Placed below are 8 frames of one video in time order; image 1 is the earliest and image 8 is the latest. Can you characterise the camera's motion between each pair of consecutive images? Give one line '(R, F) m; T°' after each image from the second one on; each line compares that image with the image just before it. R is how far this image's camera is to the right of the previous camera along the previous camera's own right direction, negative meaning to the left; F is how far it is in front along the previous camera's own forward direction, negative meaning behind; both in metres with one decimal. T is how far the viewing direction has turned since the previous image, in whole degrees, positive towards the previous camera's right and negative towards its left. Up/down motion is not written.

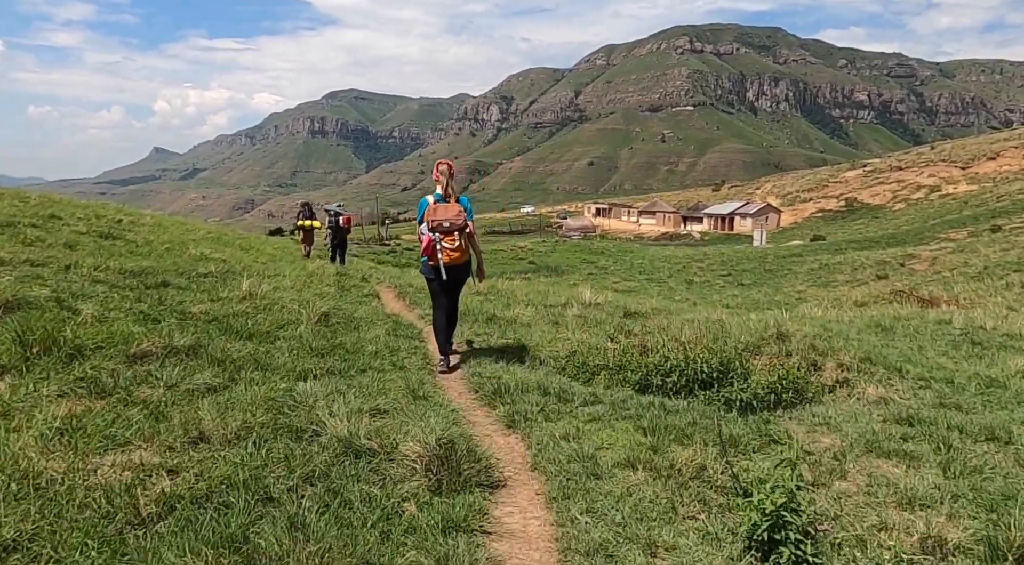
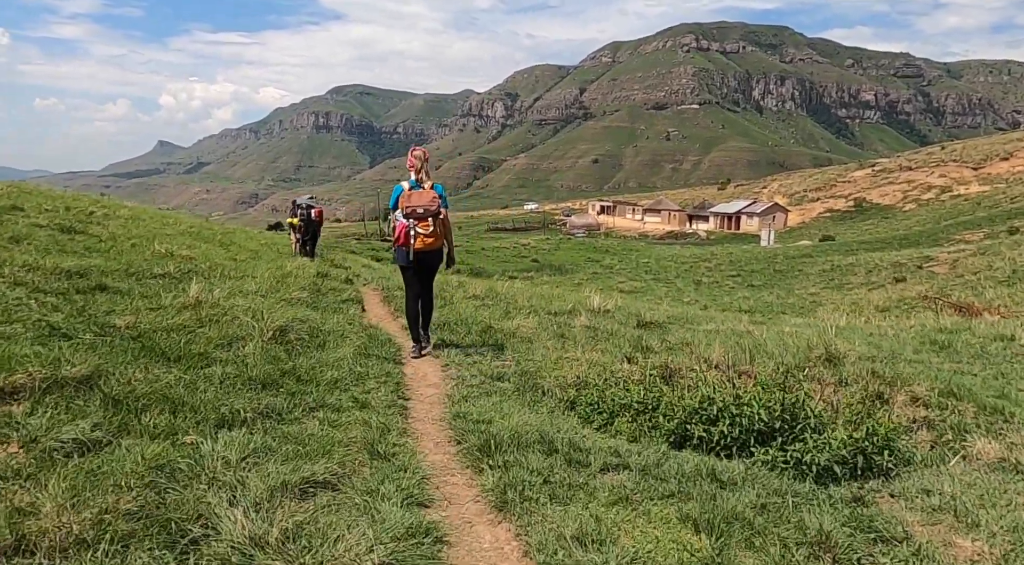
(+0.1, +1.9) m; 0°
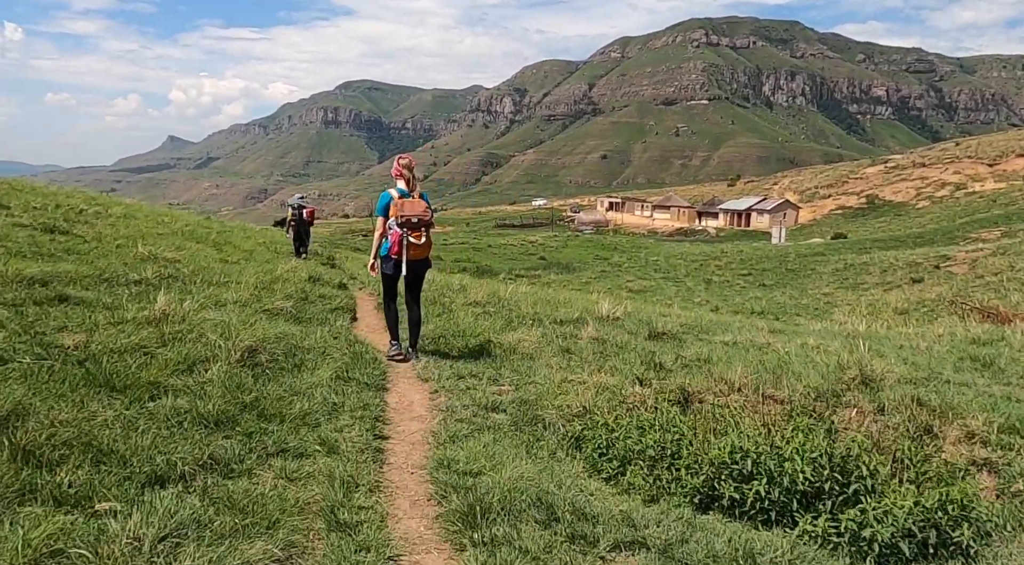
(+0.1, +1.0) m; -1°
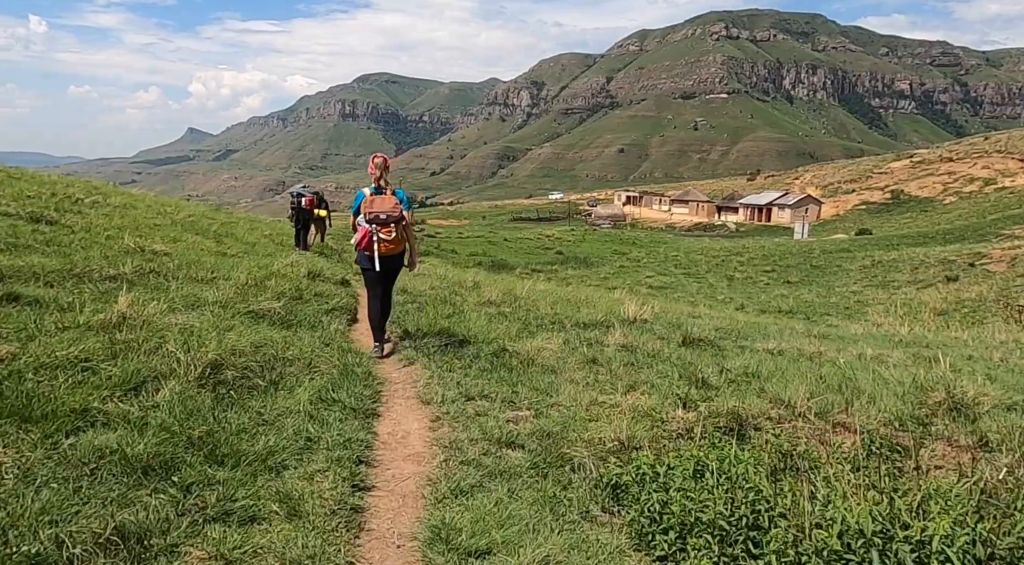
(0.0, +1.4) m; -1°
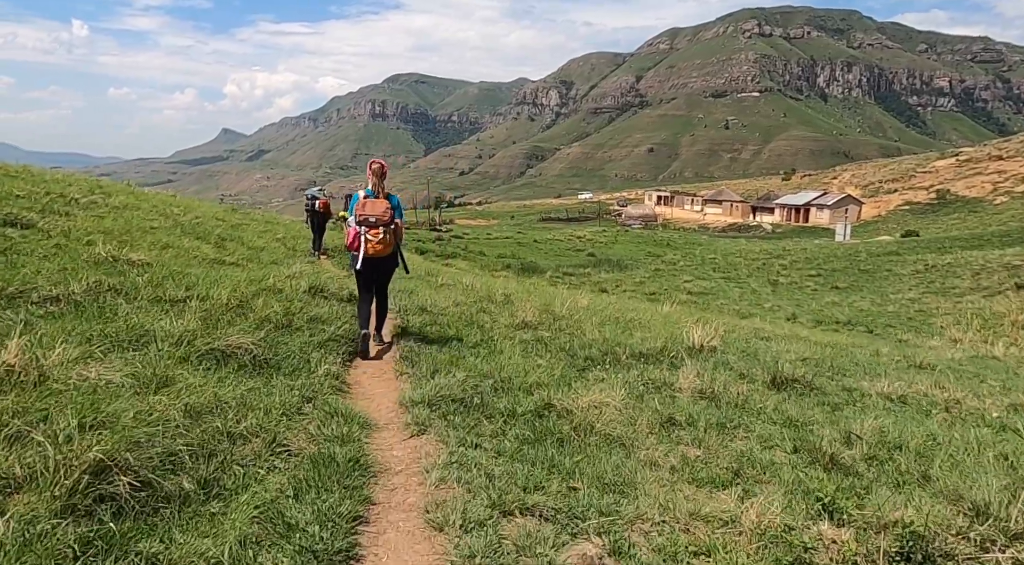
(-0.2, +2.5) m; -2°
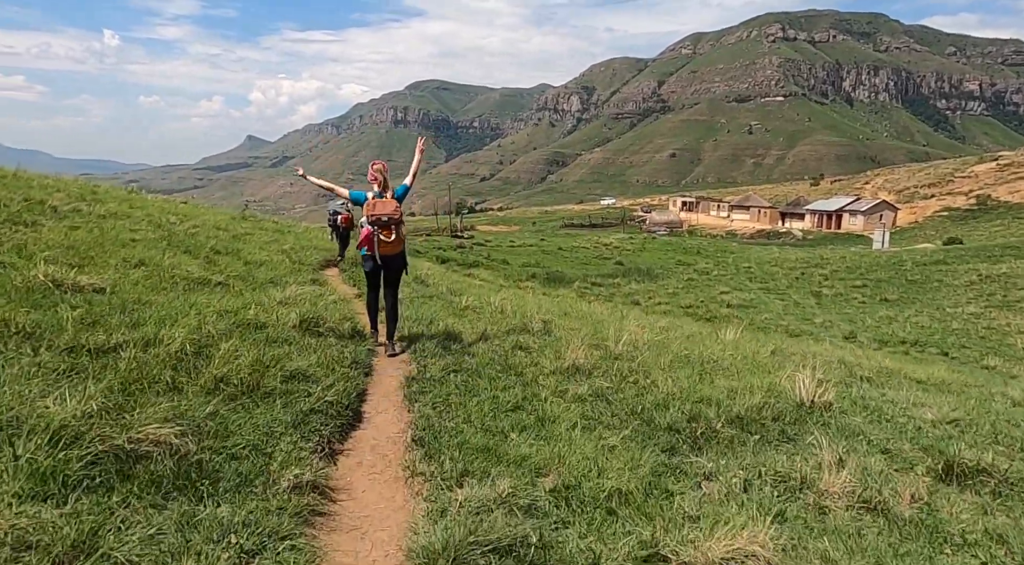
(-0.3, +2.8) m; -1°
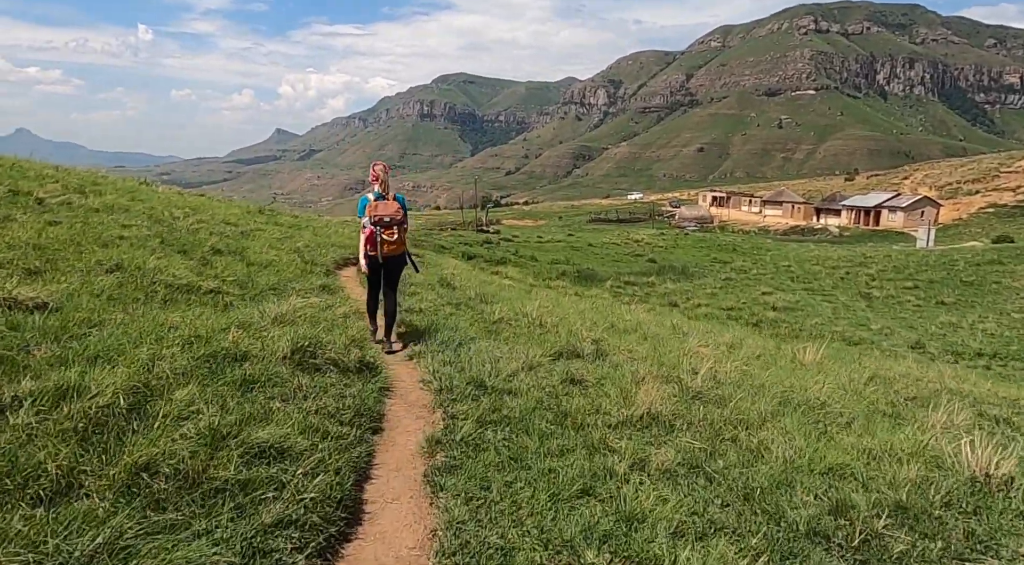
(-0.3, +2.4) m; -2°
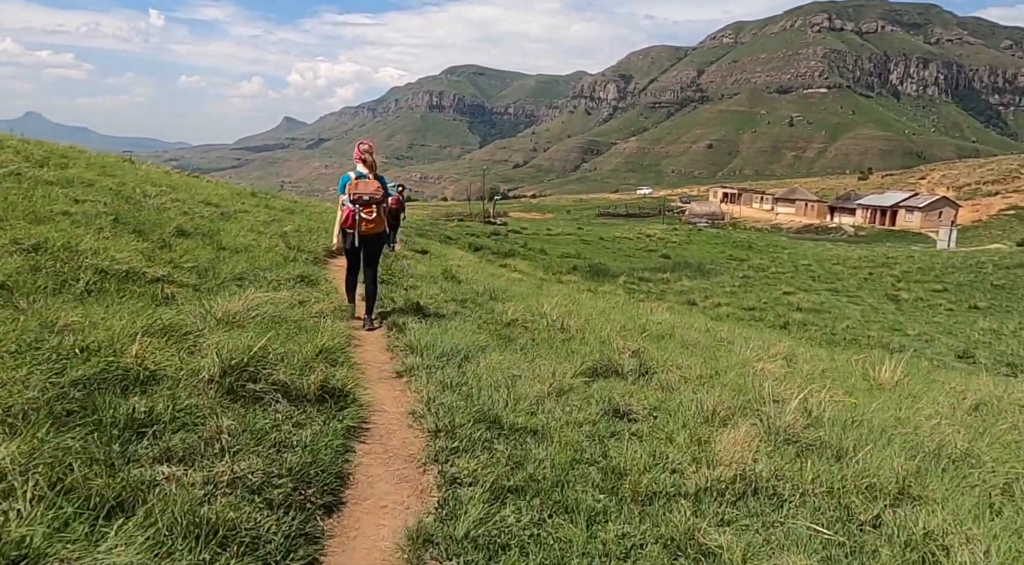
(-0.2, +2.4) m; 0°
